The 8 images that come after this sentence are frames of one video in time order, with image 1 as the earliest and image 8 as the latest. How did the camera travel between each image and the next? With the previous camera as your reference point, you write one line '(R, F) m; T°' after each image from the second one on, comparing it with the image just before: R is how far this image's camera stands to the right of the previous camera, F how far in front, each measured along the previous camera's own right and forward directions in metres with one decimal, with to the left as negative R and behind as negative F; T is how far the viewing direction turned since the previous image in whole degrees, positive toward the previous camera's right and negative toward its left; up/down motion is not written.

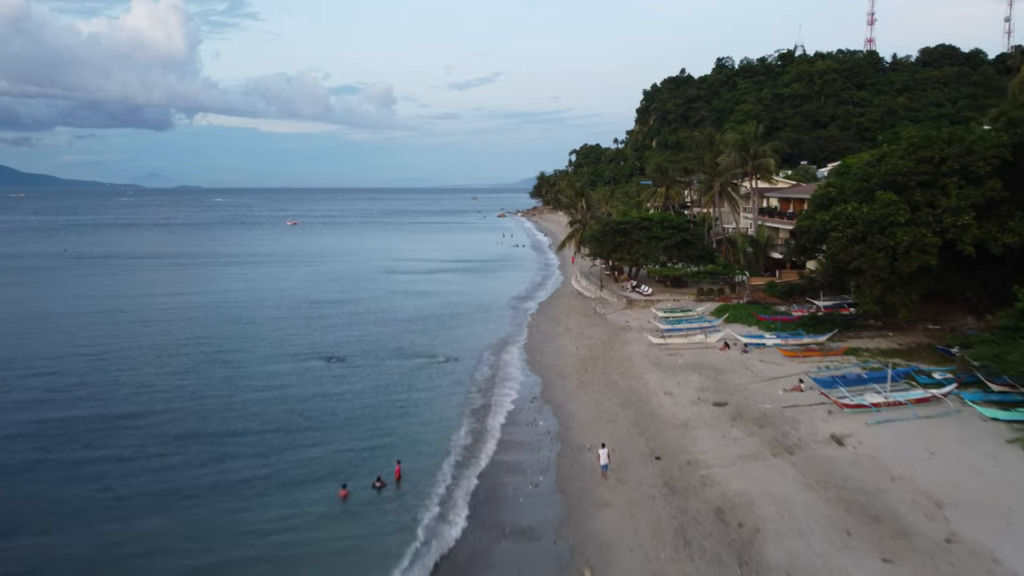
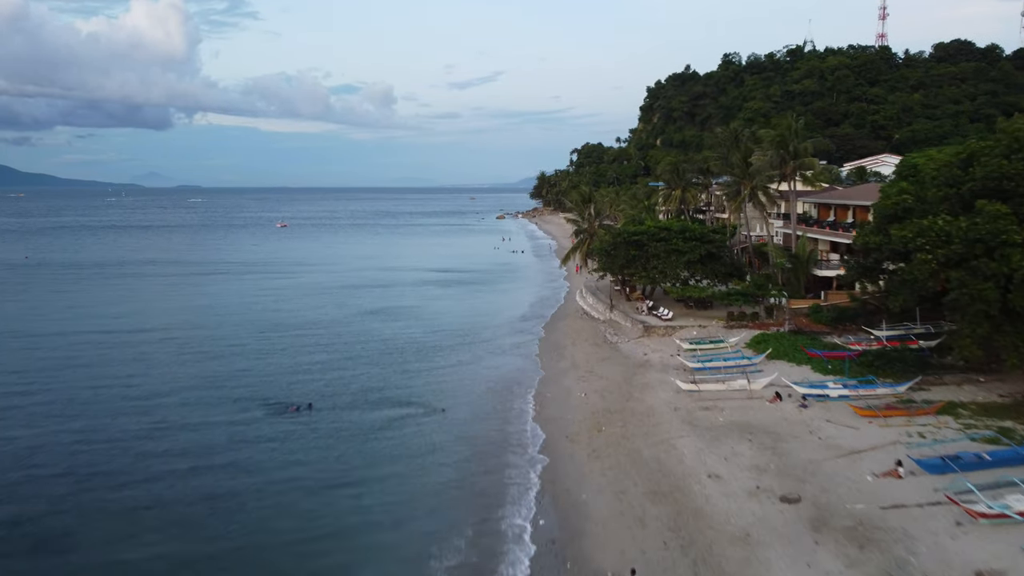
(+0.2, +6.6) m; 0°
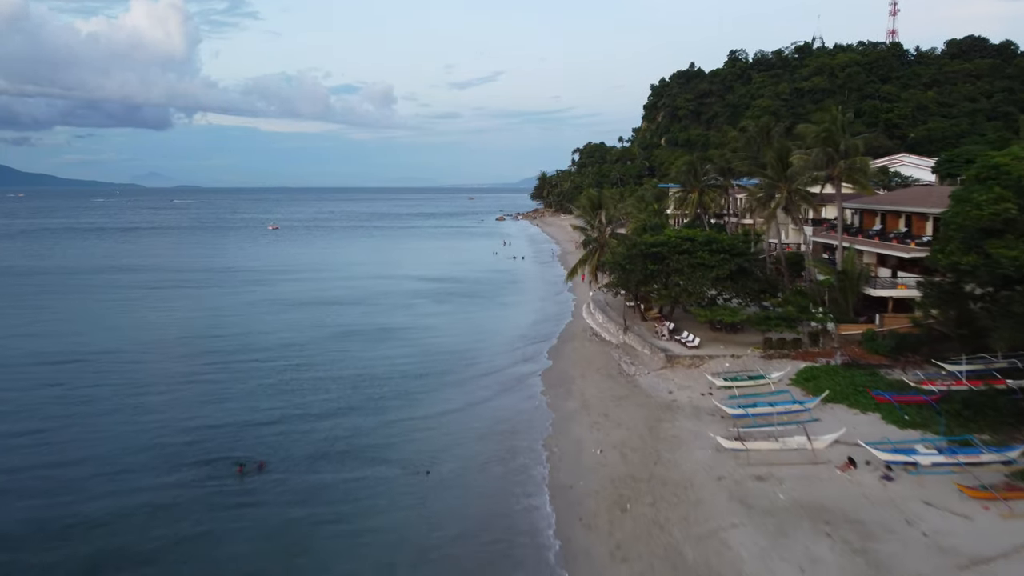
(+0.1, +5.3) m; 0°
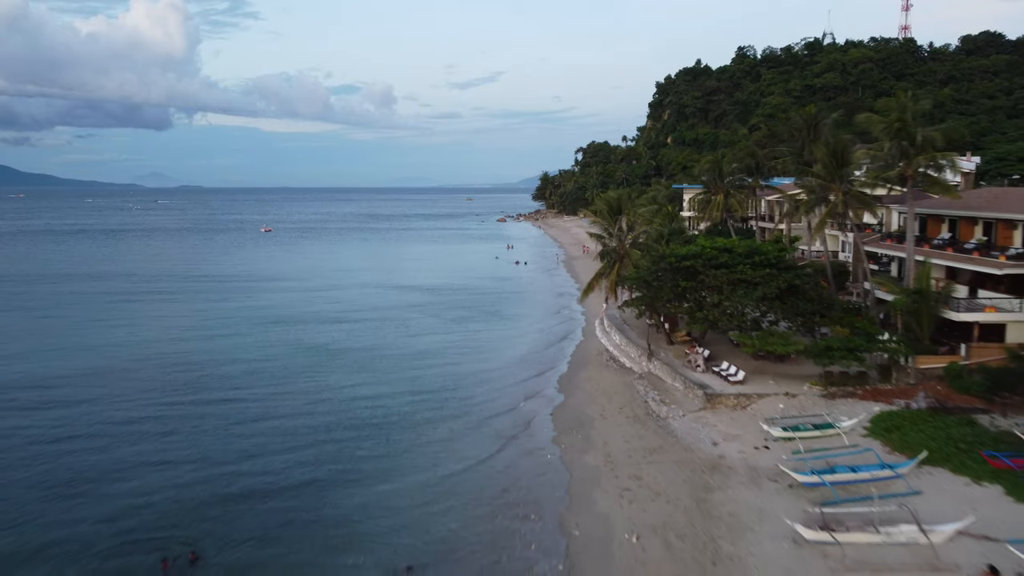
(-0.2, +5.3) m; 0°
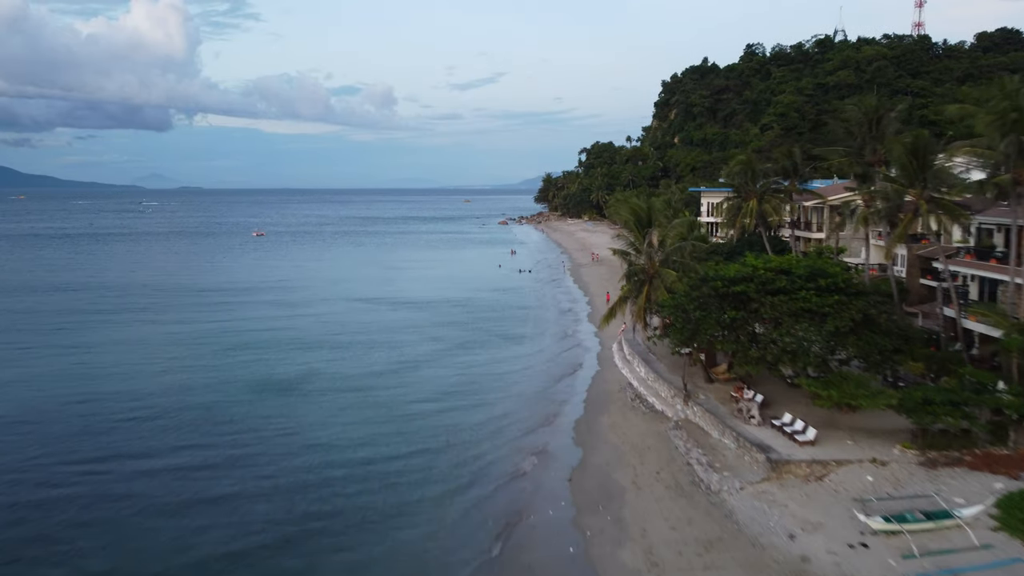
(-0.2, +5.3) m; 0°
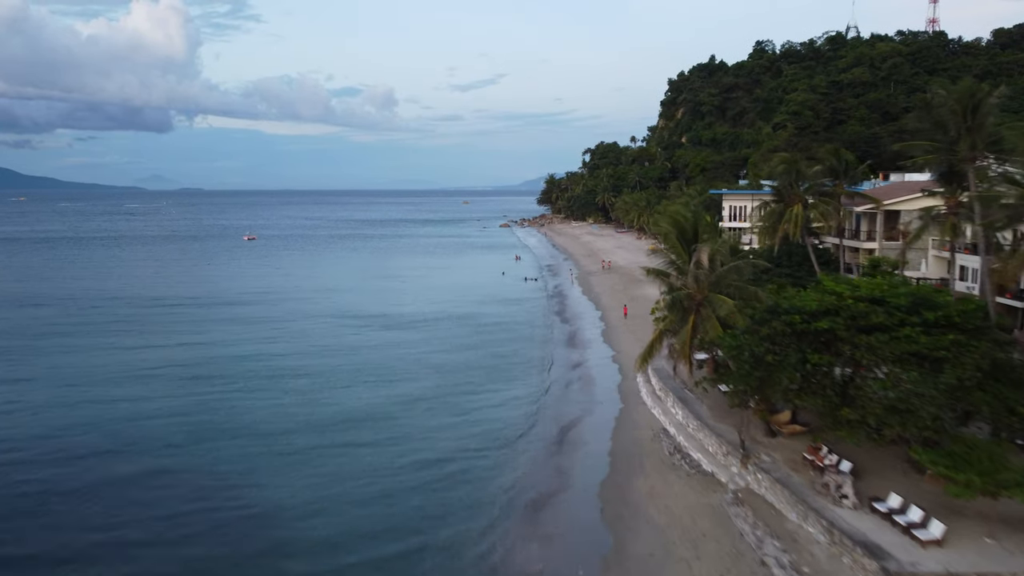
(-0.3, +5.3) m; 0°
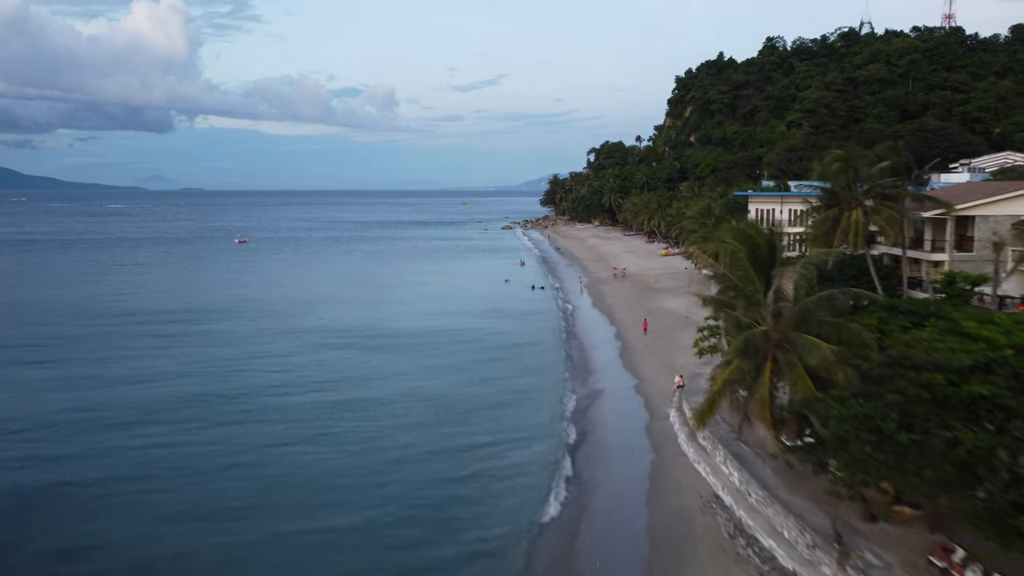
(-0.3, +5.2) m; 0°
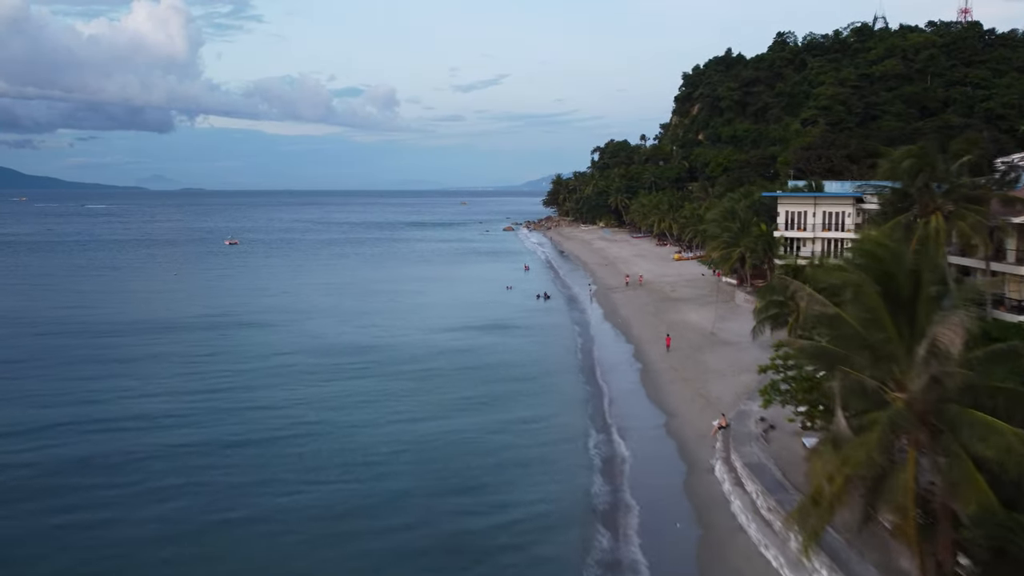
(-0.2, +5.0) m; 0°
